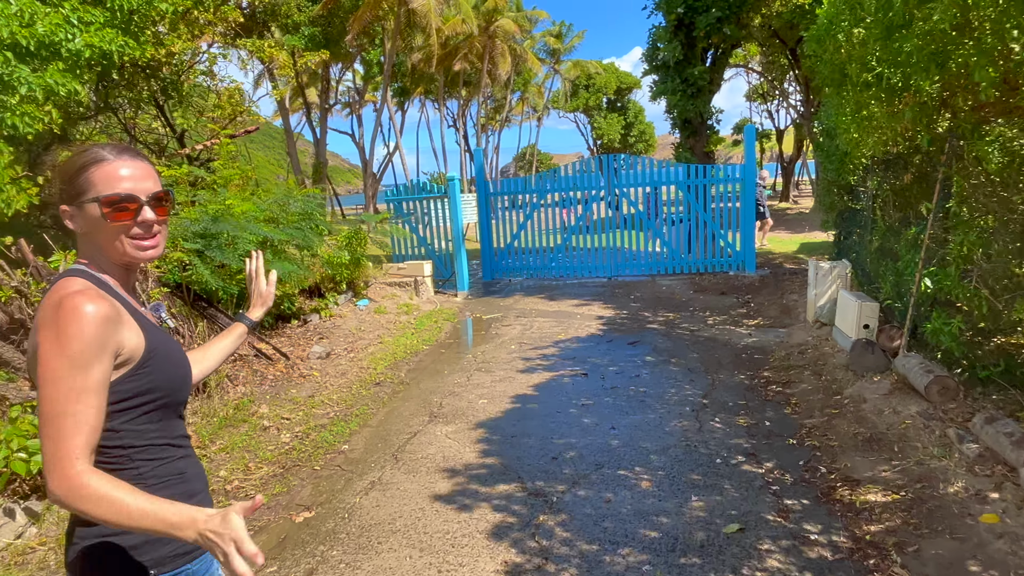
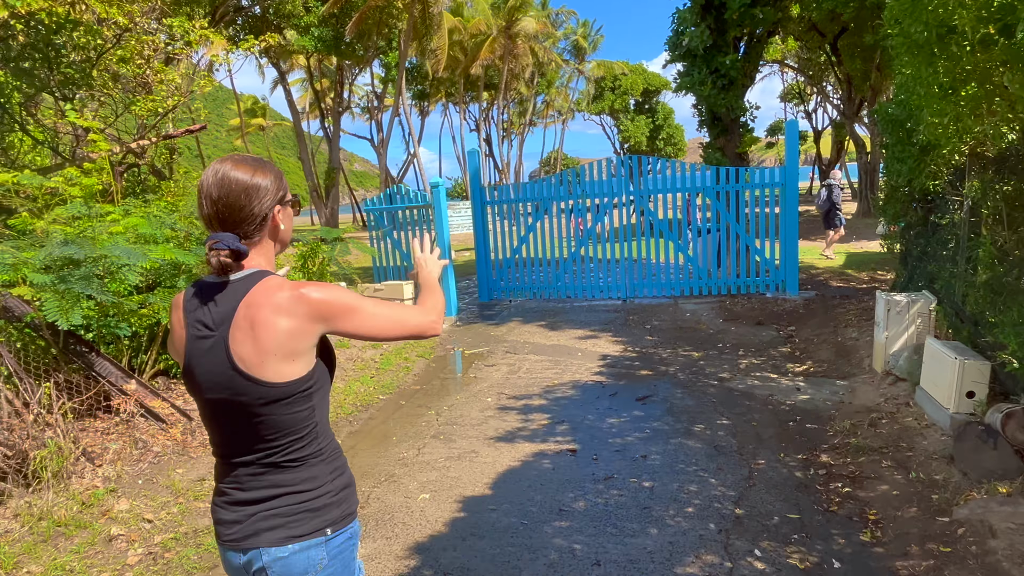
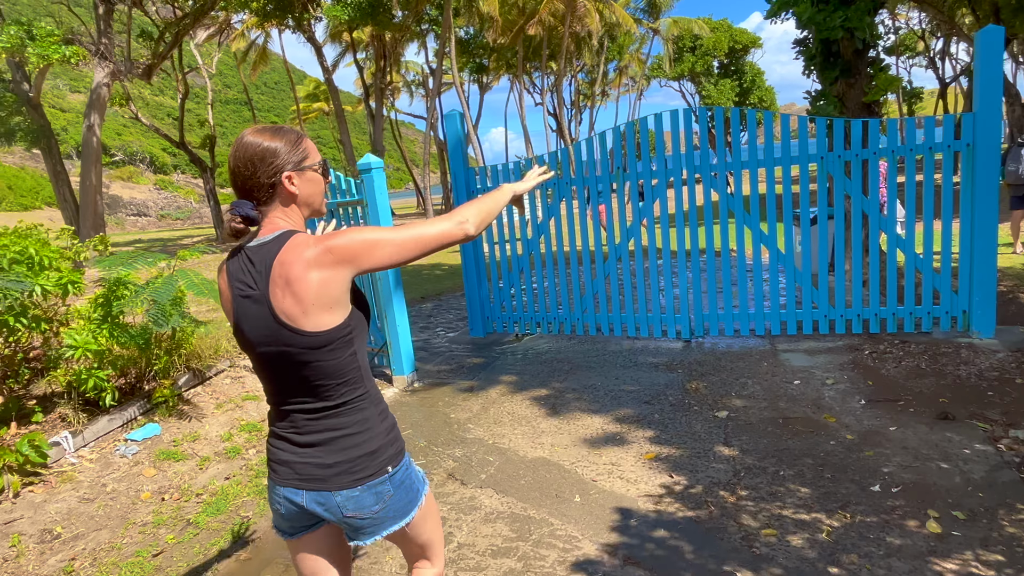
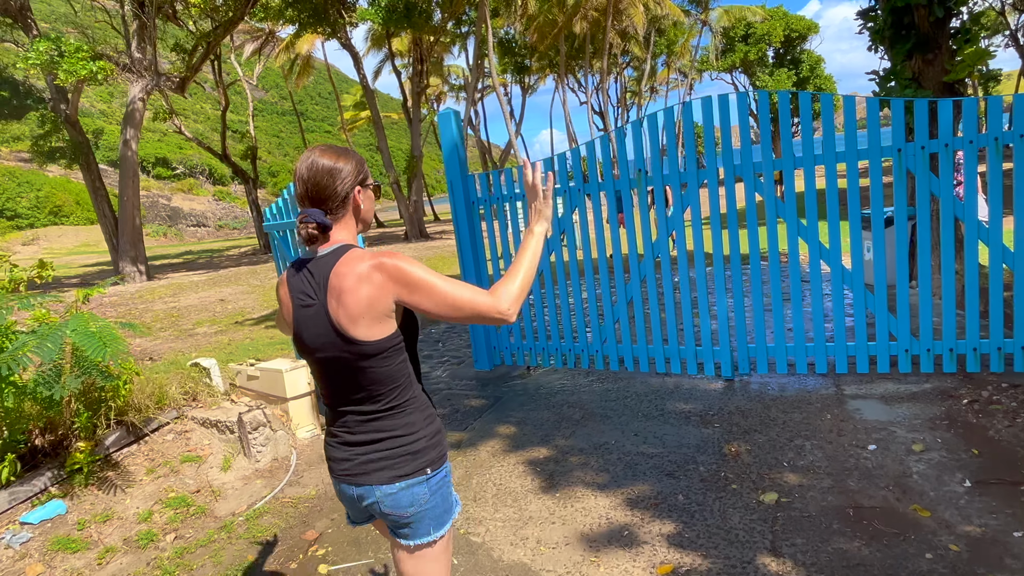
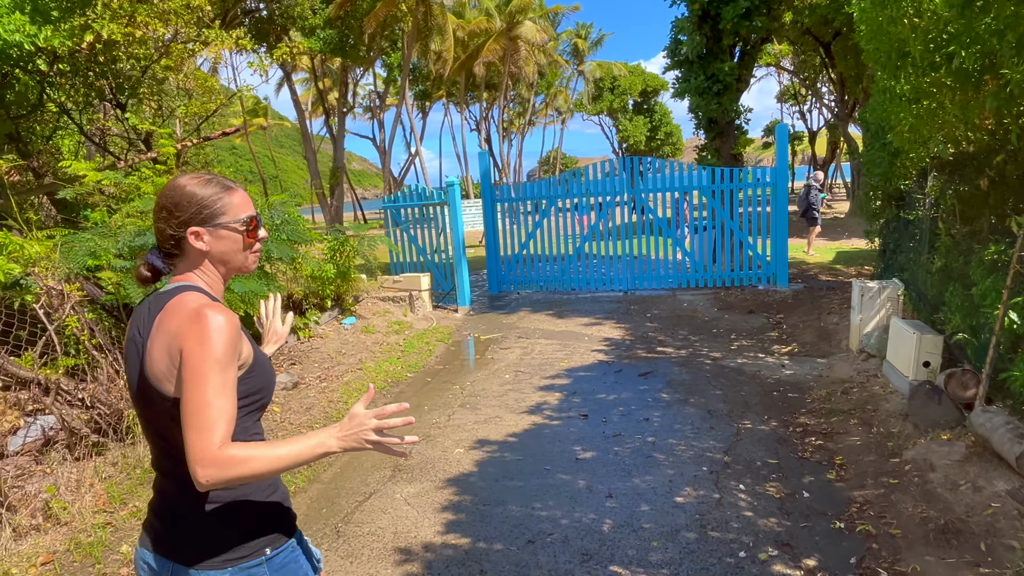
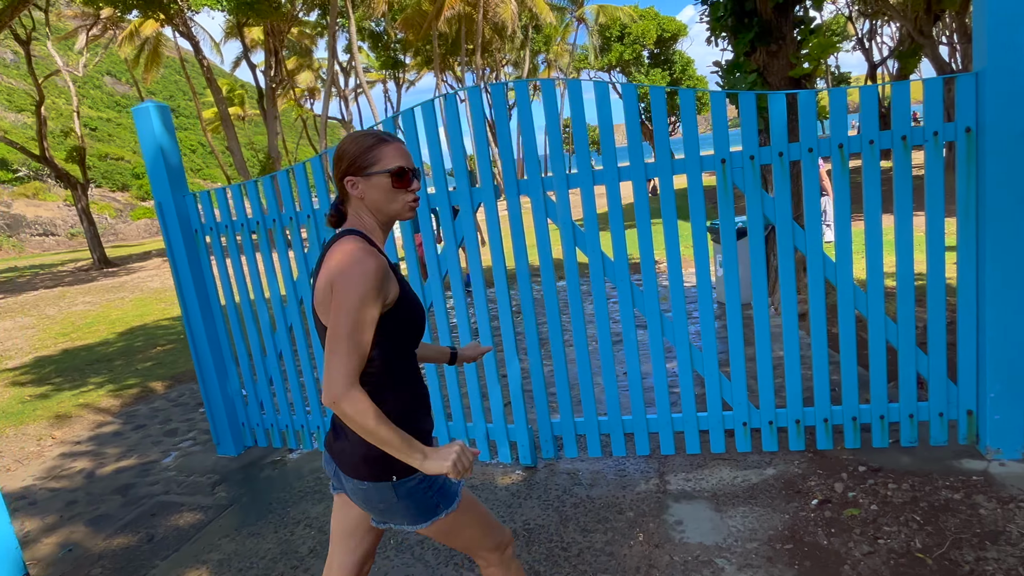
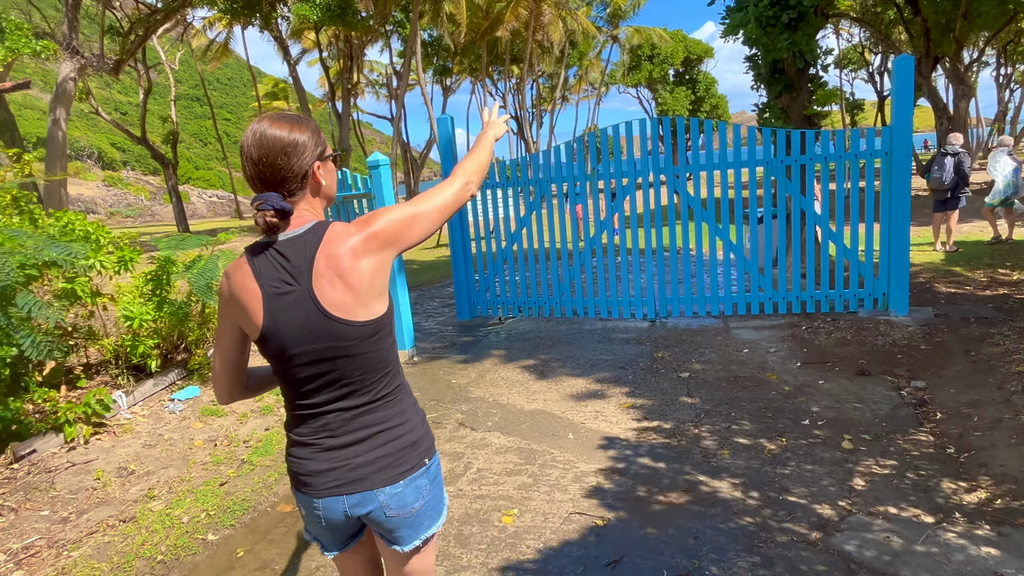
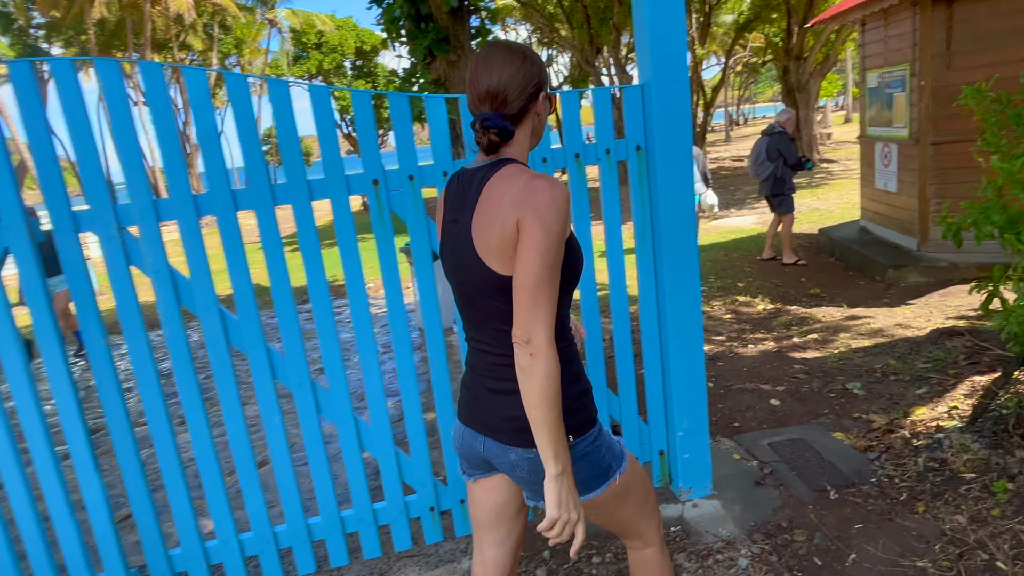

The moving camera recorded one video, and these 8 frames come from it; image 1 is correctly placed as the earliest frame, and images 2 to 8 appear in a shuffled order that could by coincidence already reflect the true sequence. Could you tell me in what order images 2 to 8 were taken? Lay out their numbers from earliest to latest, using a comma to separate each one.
5, 2, 7, 3, 4, 6, 8
